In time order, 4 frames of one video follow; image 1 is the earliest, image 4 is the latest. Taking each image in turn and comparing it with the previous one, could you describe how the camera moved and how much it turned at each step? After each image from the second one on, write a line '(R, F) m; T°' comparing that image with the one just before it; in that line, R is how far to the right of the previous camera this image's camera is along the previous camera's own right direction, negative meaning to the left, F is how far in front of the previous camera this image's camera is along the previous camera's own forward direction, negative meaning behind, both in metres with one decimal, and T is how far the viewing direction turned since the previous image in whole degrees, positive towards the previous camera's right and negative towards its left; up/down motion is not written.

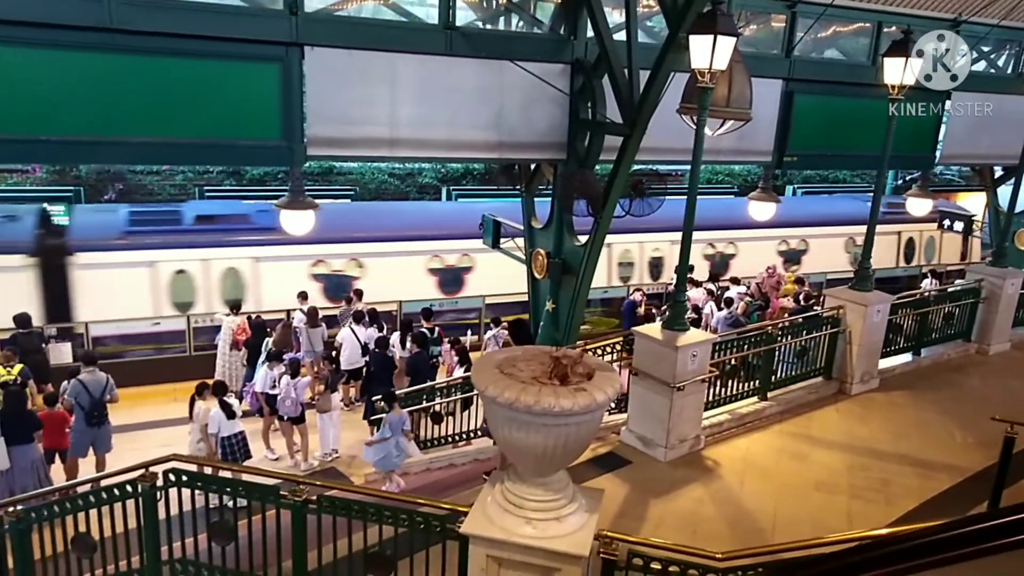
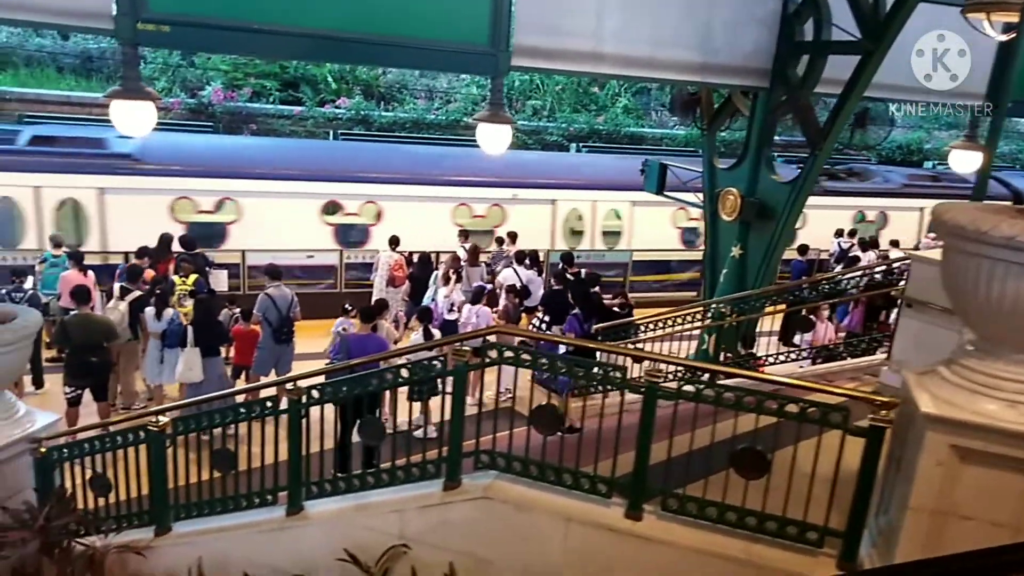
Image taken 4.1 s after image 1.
(-1.5, +0.5) m; -4°
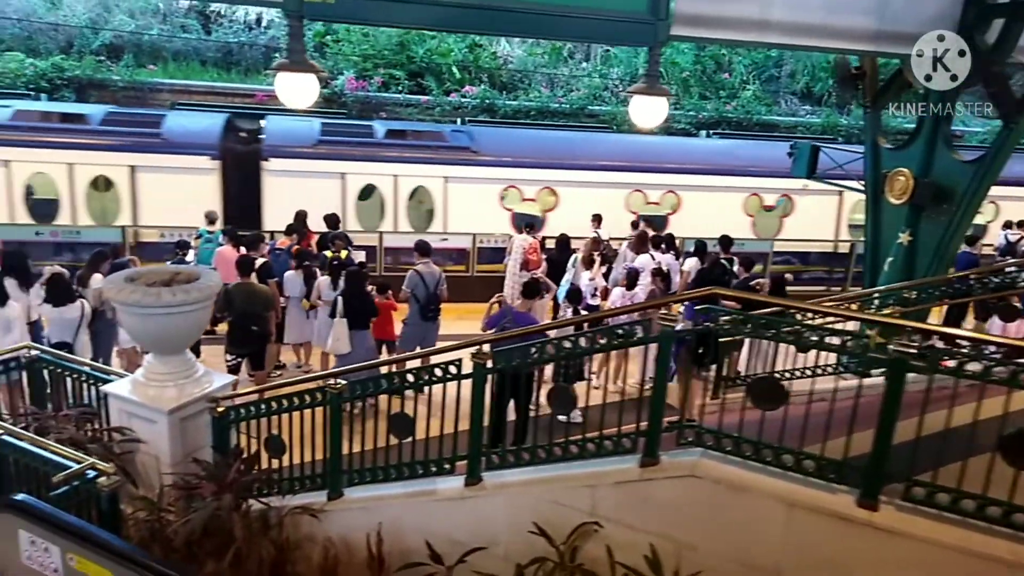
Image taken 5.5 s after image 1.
(-0.5, +0.2) m; -7°
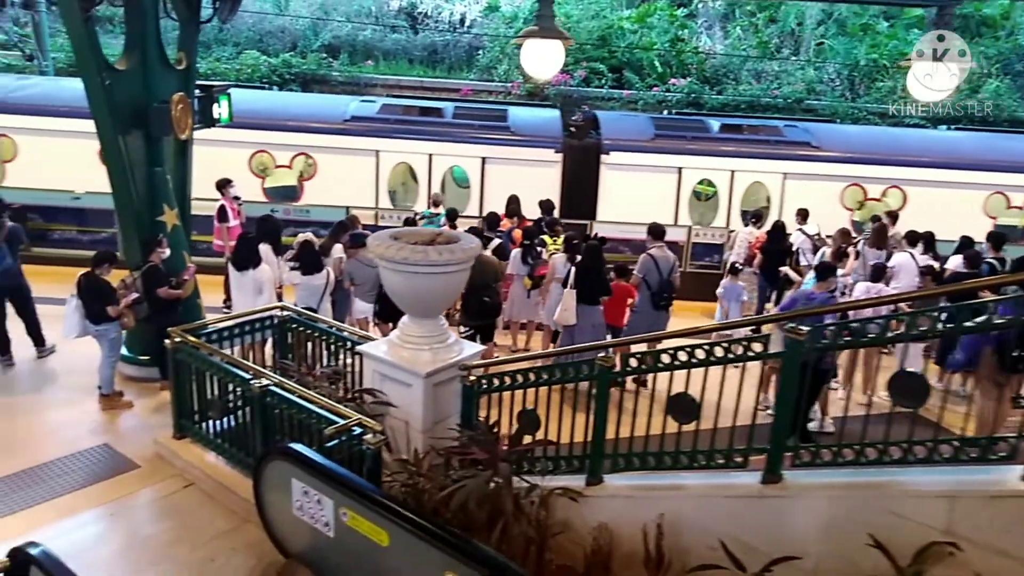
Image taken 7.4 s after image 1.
(-0.7, +0.4) m; -12°
